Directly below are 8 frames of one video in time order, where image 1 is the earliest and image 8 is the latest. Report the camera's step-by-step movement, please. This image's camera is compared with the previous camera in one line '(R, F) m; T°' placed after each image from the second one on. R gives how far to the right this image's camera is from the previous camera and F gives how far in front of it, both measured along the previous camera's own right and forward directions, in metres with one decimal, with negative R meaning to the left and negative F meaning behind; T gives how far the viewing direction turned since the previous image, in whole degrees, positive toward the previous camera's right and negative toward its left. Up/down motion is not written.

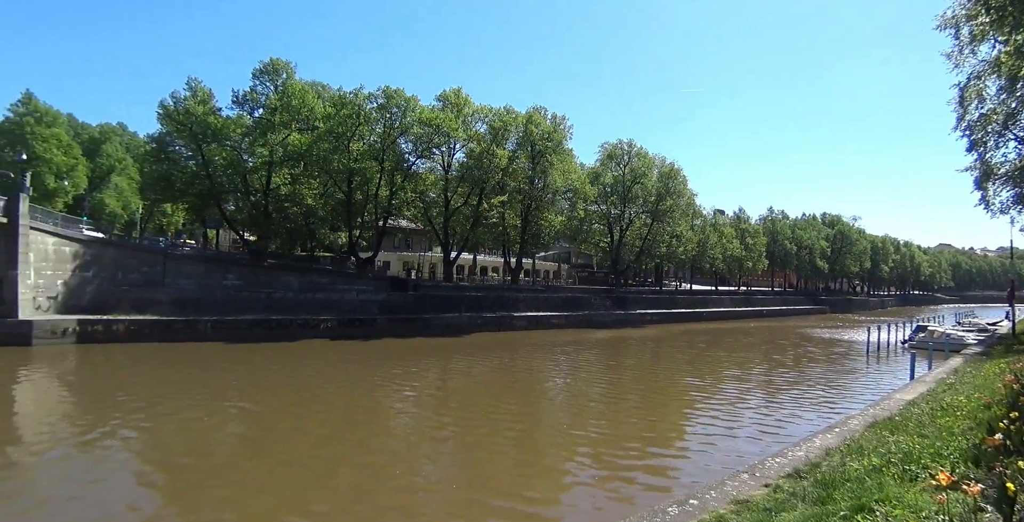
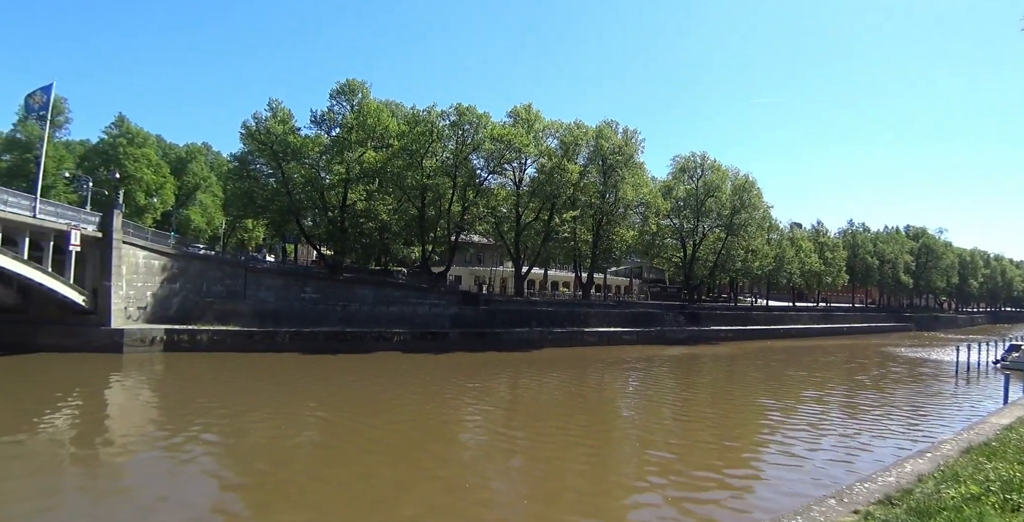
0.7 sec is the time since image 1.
(-0.3, 0.0) m; -5°
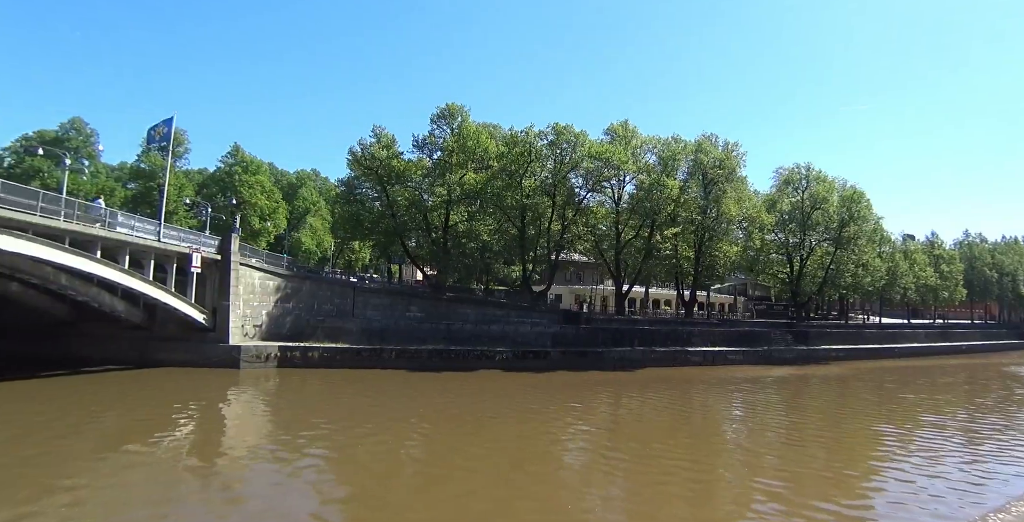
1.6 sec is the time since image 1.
(-0.7, 0.0) m; -6°
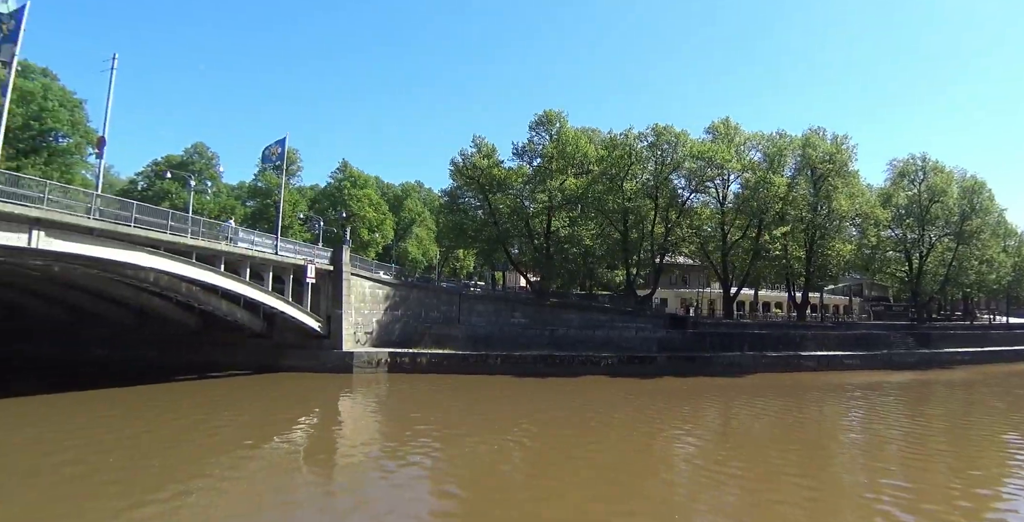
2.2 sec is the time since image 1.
(-0.9, -0.1) m; -5°
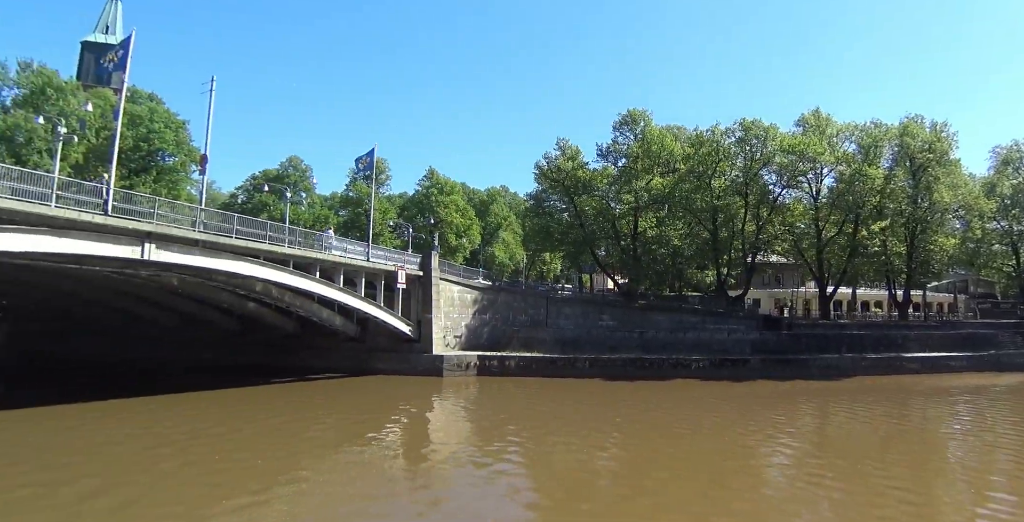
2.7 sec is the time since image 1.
(-0.8, -0.1) m; -4°
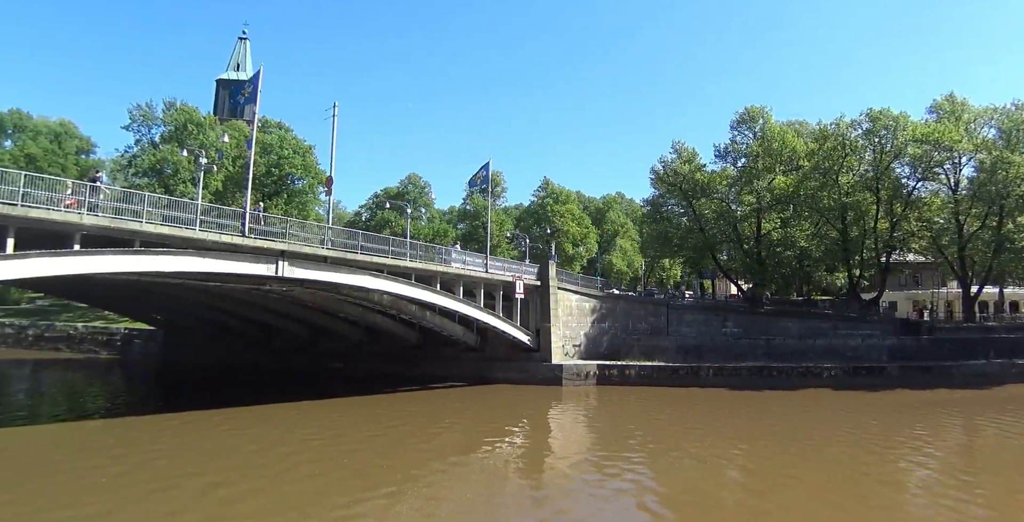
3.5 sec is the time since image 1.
(-0.9, 0.0) m; -7°
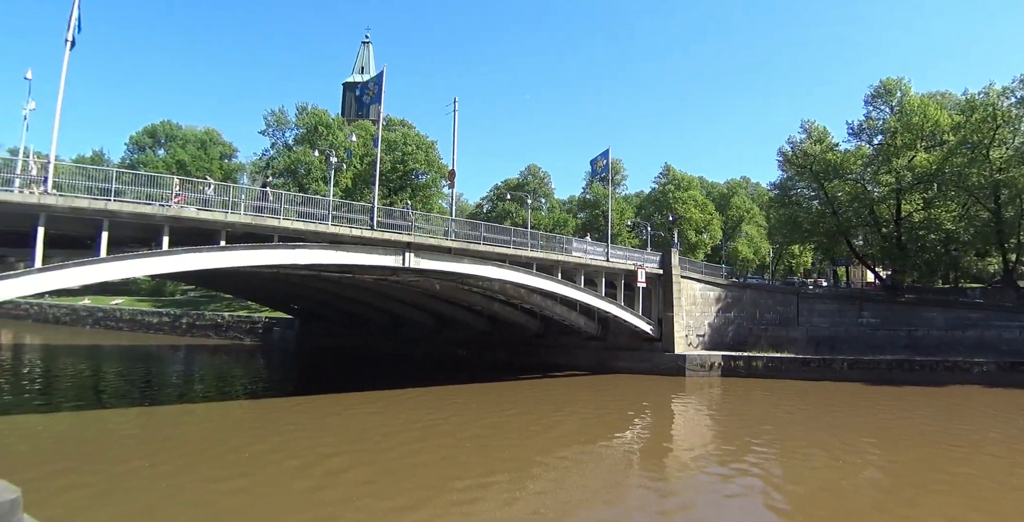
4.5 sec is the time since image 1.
(-0.8, -0.1) m; -7°
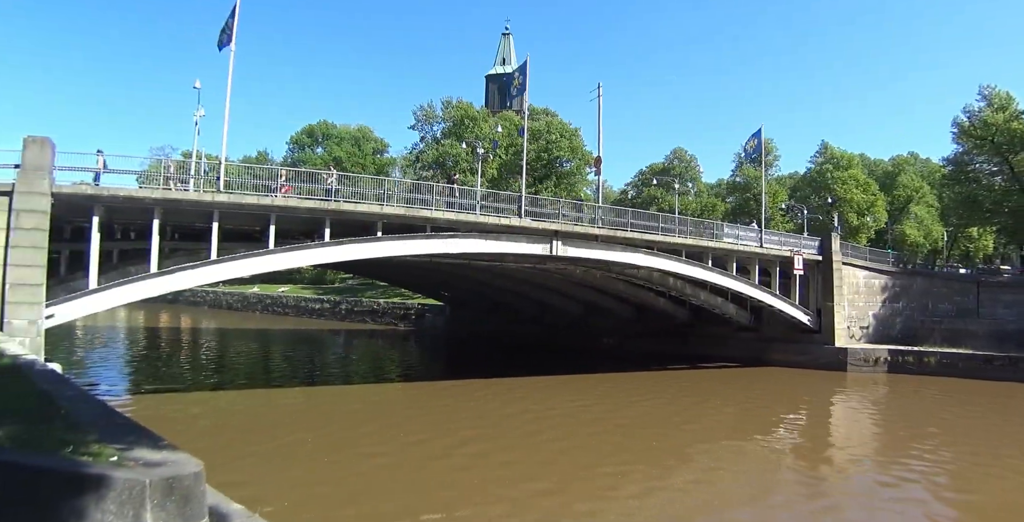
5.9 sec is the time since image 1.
(-0.8, -0.1) m; -10°
